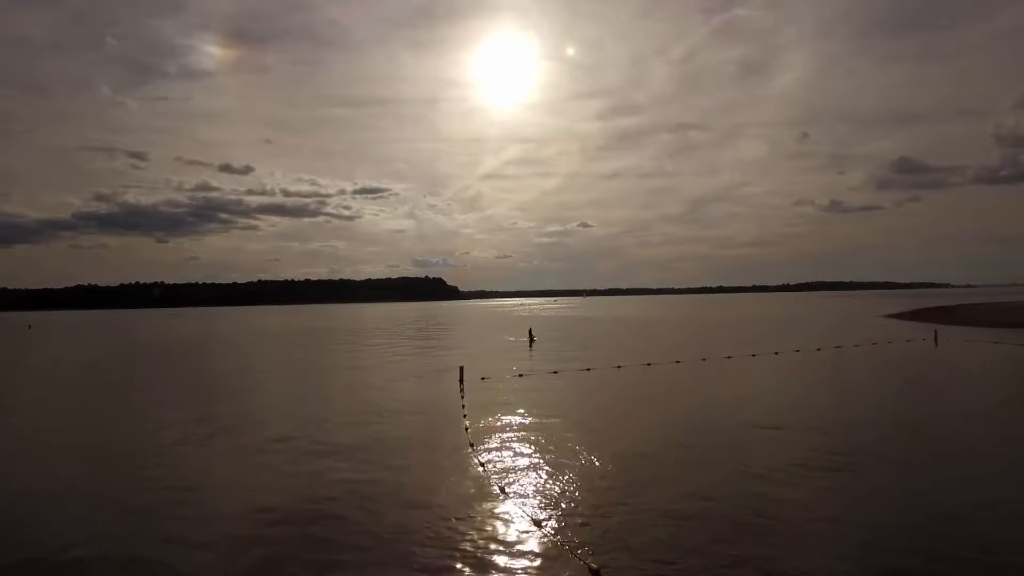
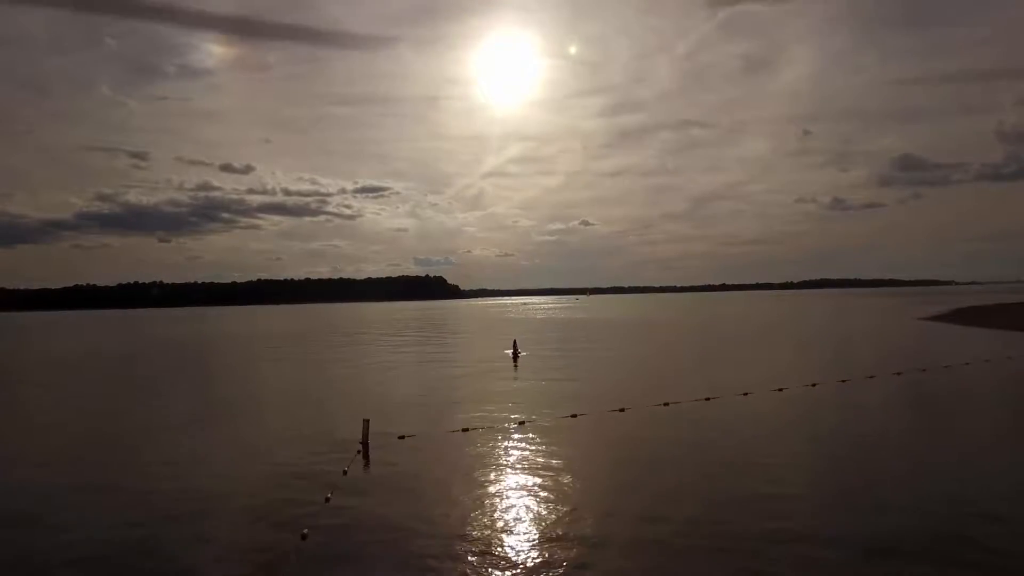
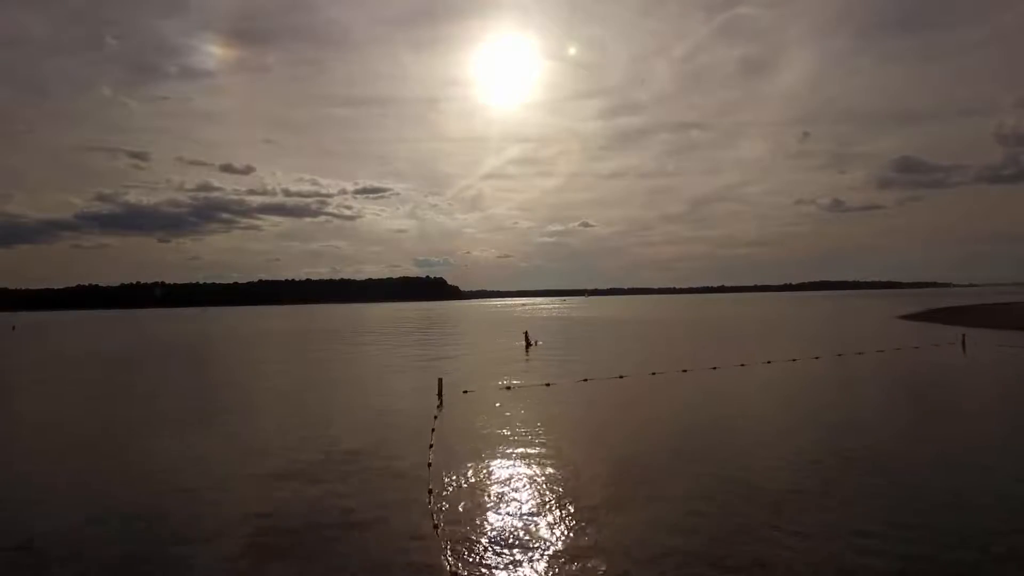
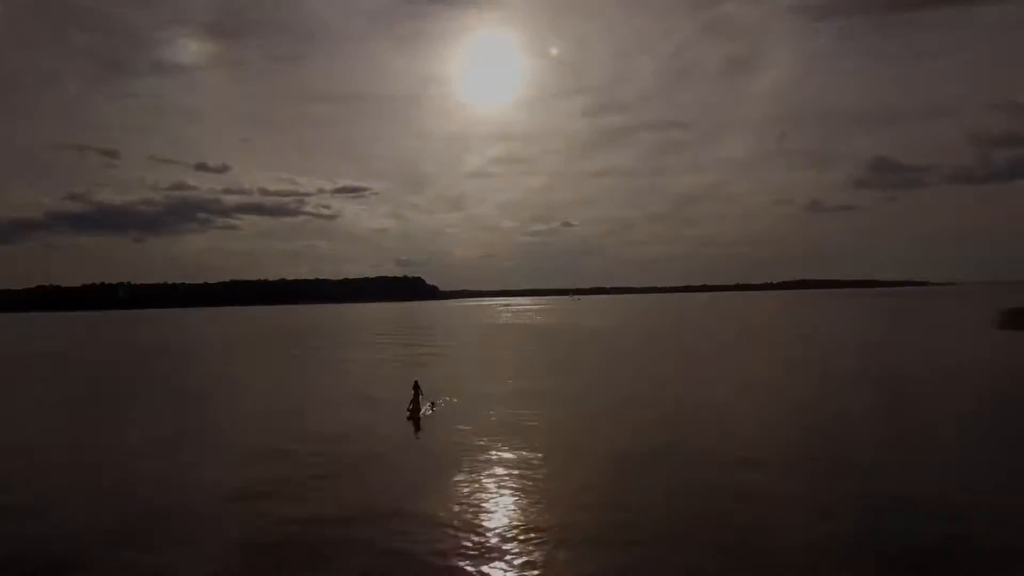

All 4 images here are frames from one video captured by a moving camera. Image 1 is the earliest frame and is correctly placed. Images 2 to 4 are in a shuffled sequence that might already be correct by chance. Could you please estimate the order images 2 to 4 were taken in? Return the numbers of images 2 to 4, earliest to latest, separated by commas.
3, 2, 4
